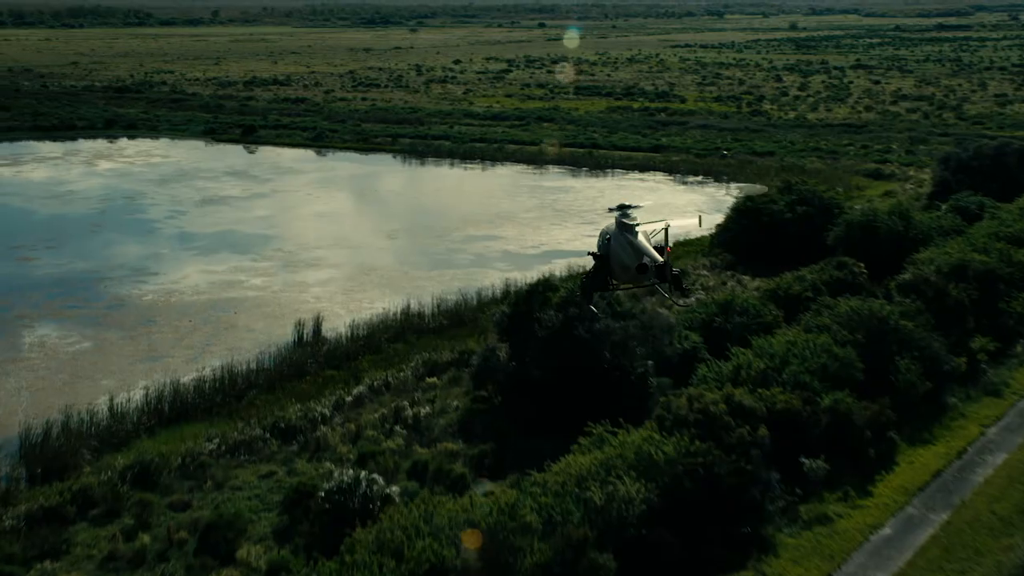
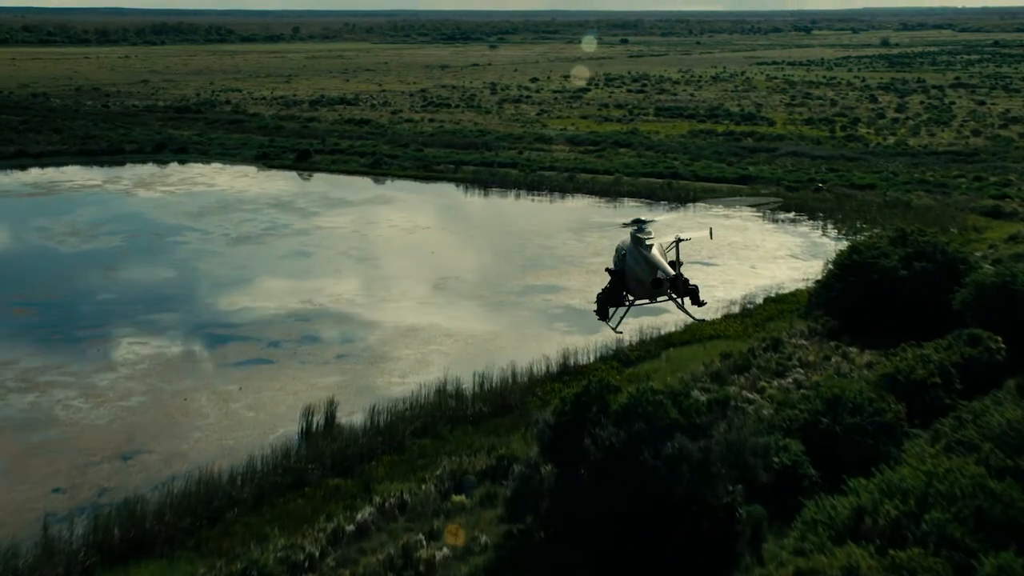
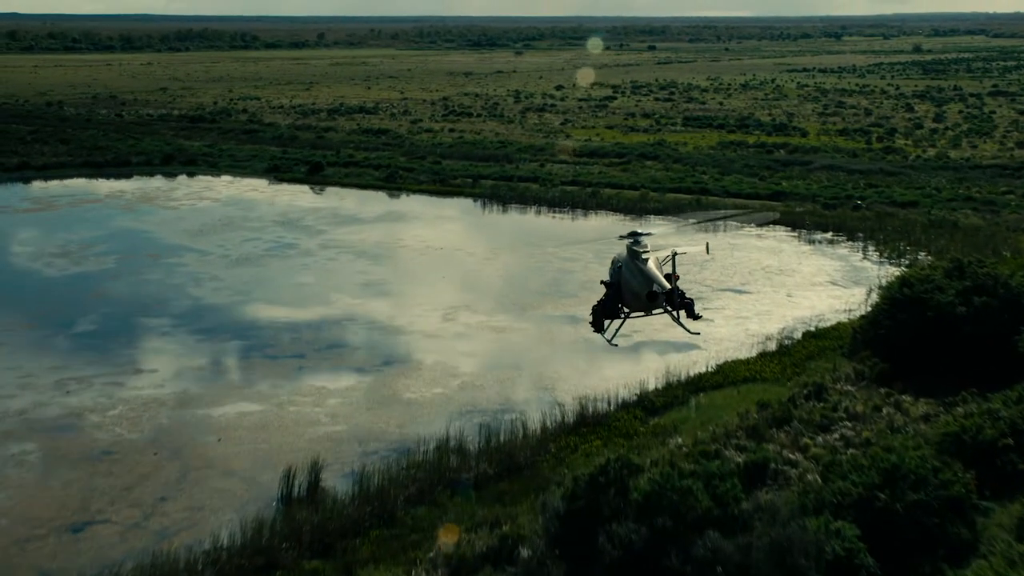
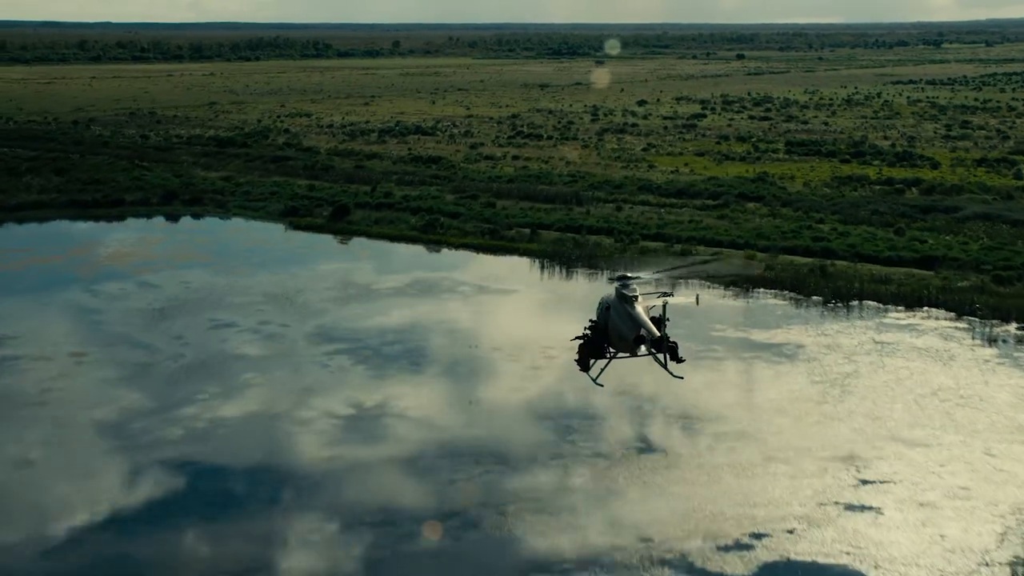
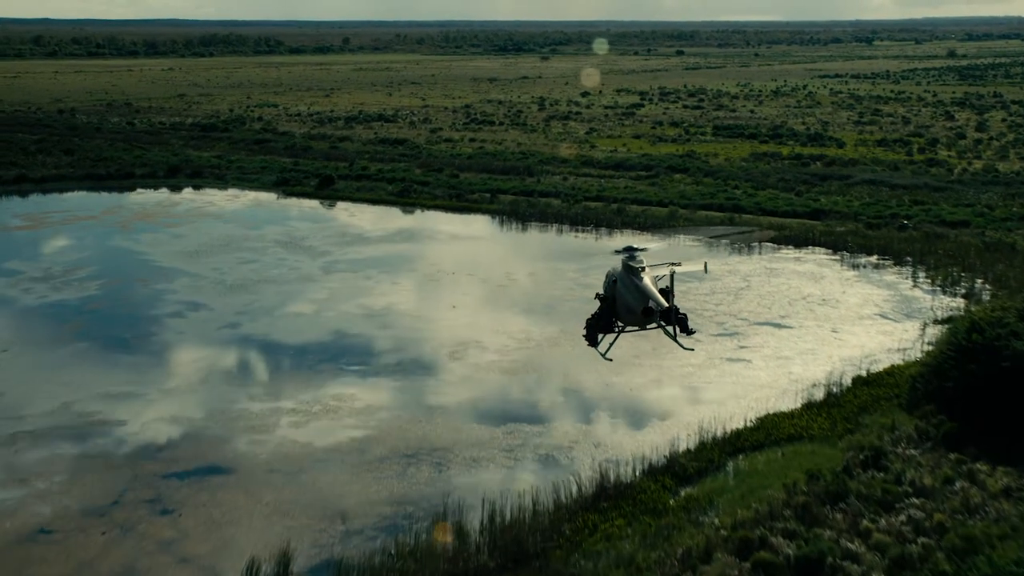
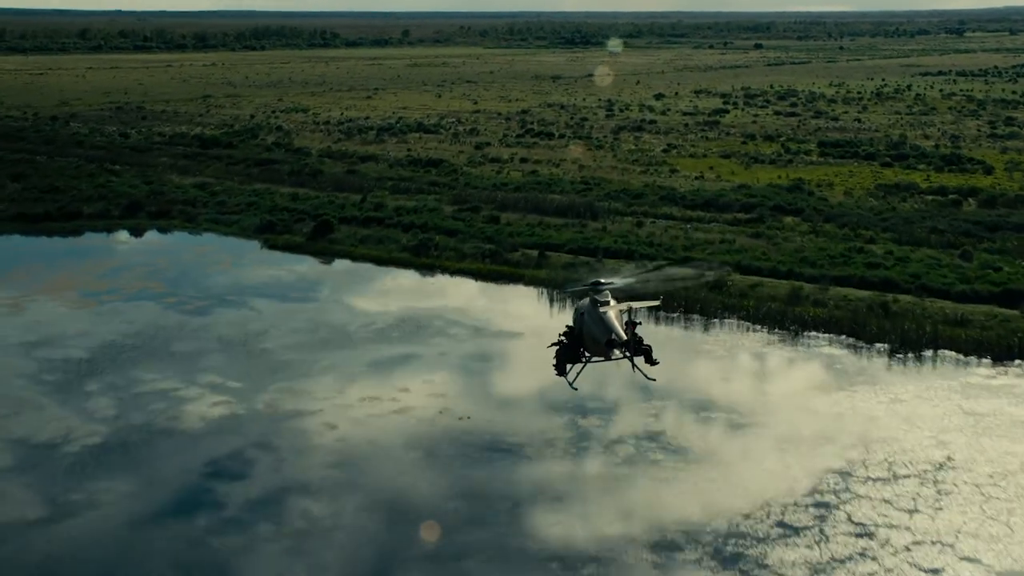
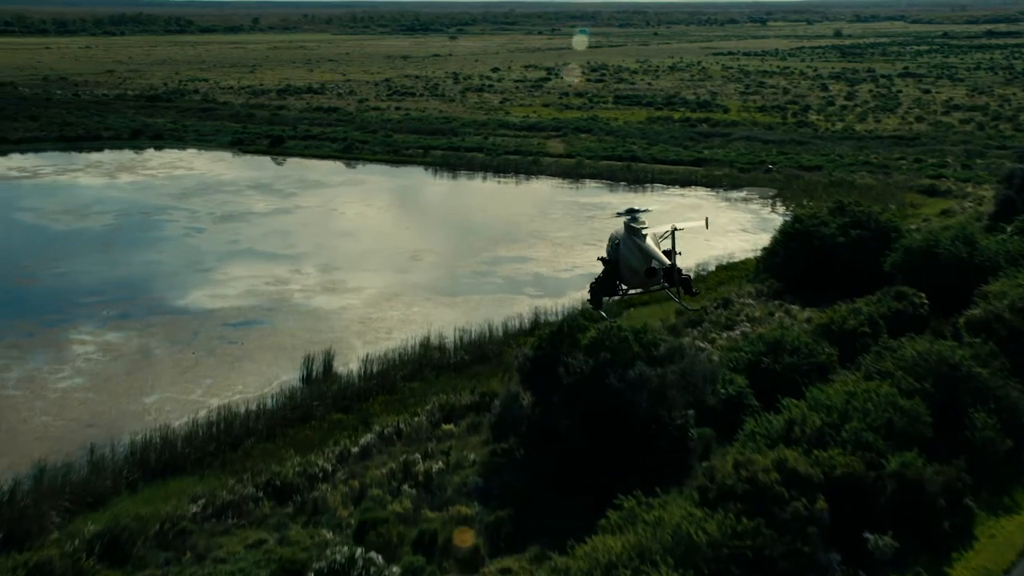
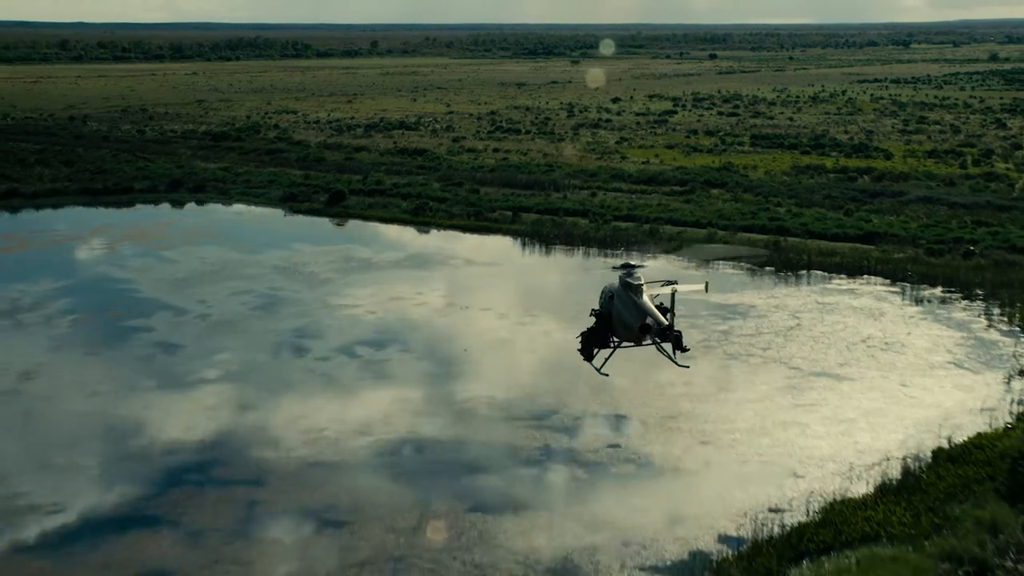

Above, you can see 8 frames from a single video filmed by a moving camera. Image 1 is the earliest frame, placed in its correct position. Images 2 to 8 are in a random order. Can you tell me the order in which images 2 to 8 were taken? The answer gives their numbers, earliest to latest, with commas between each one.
7, 2, 3, 5, 8, 4, 6
